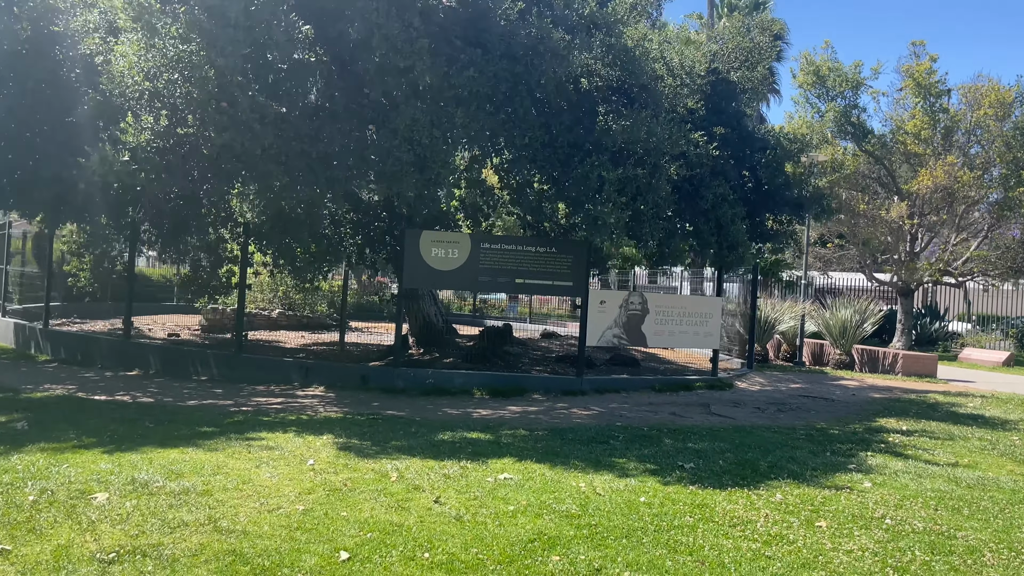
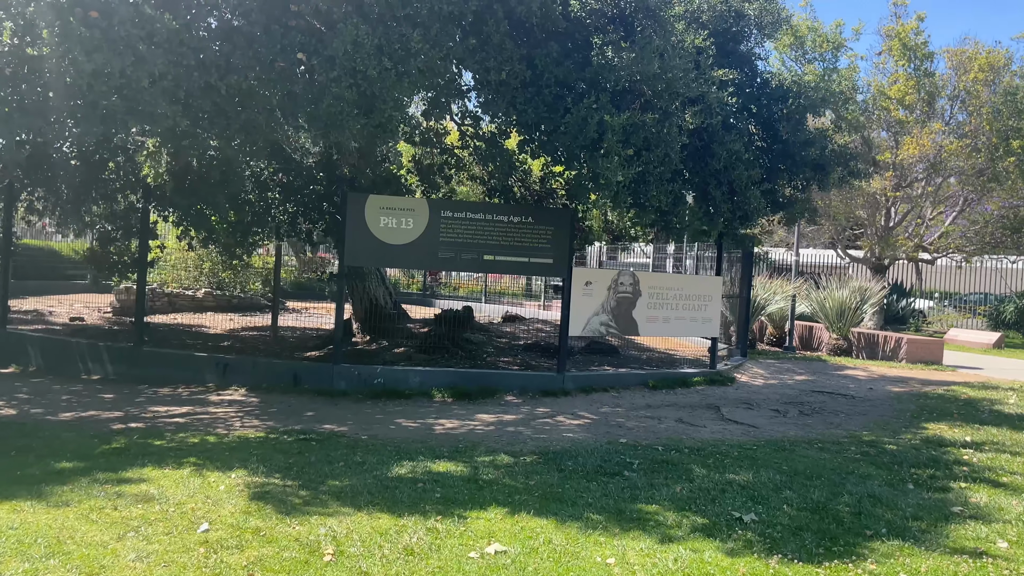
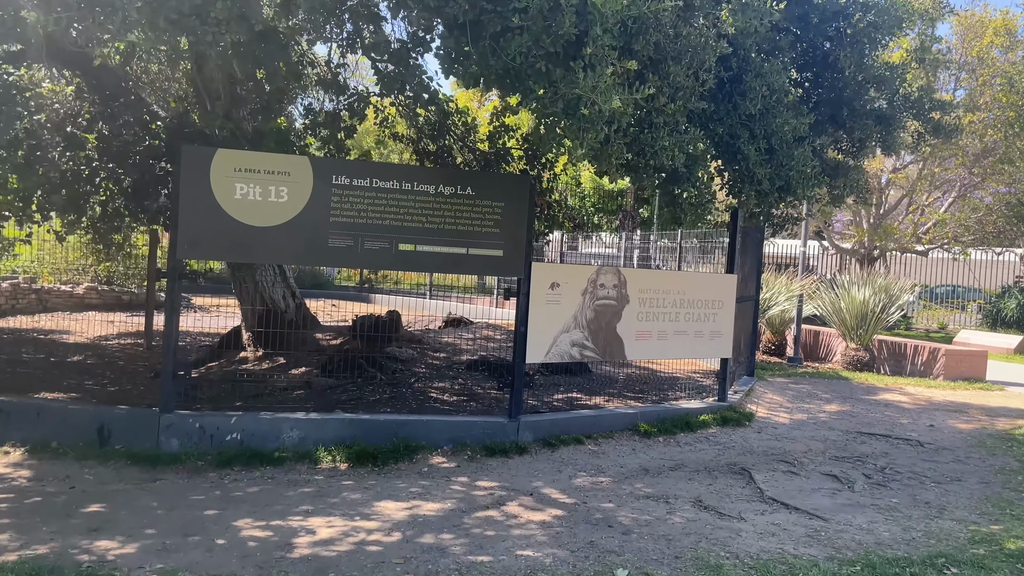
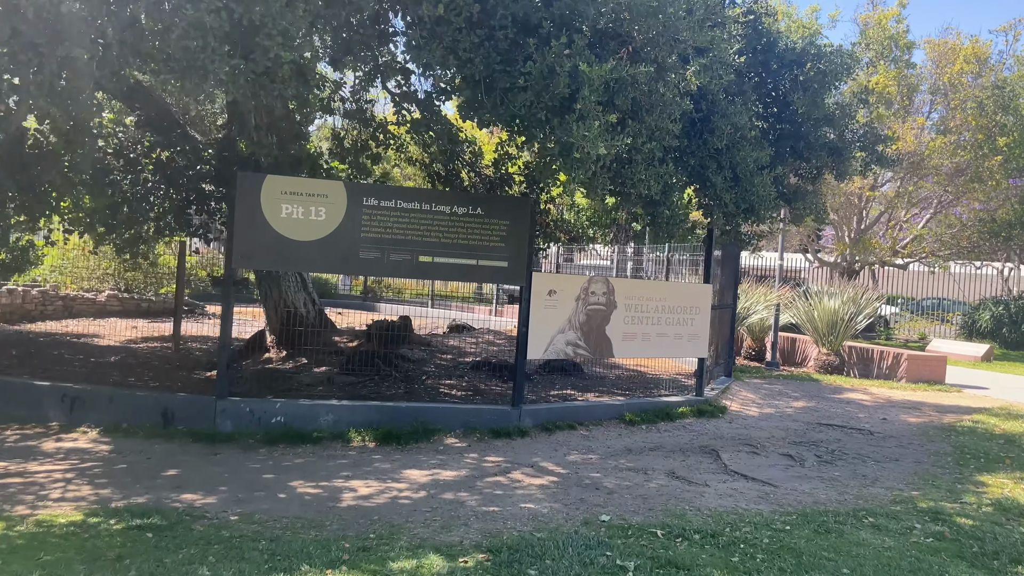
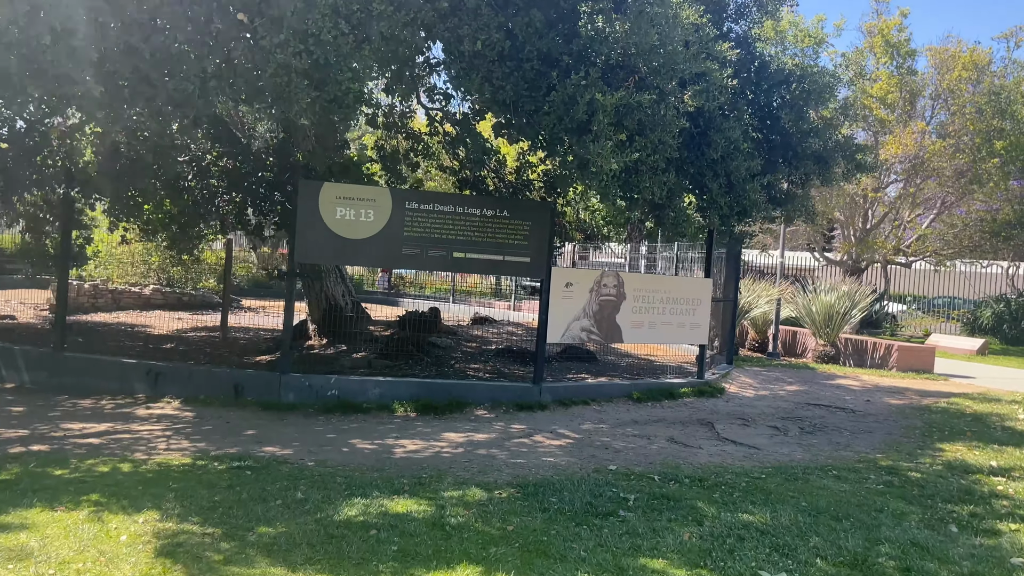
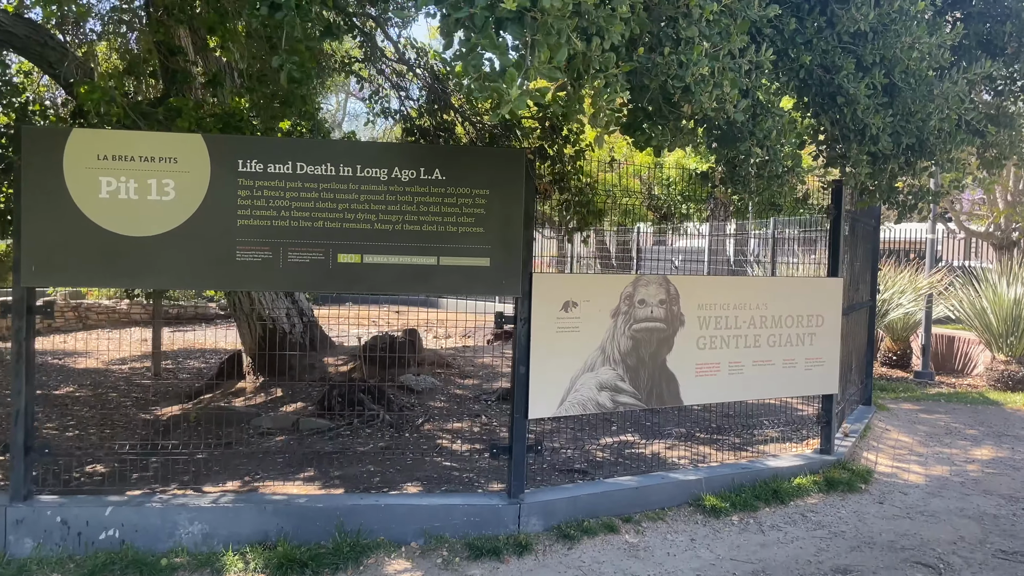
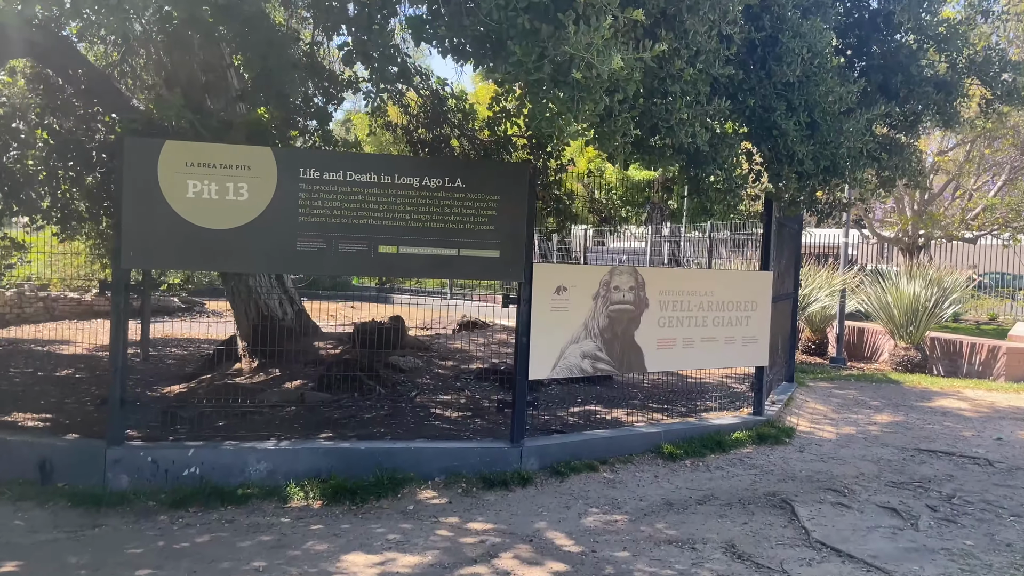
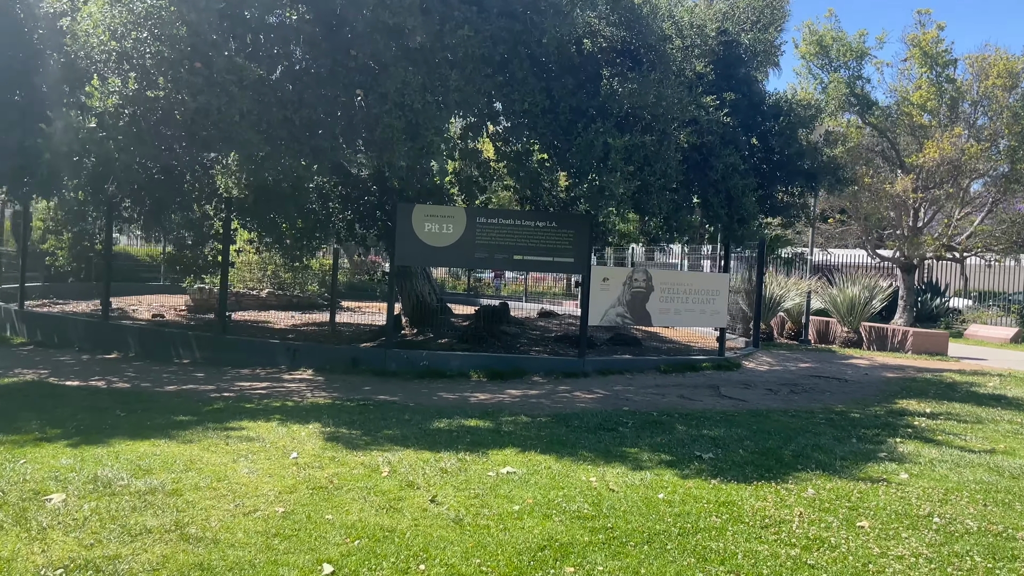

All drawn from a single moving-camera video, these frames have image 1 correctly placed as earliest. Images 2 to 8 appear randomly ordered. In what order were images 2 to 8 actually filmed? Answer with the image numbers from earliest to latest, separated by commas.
8, 2, 5, 4, 3, 7, 6
